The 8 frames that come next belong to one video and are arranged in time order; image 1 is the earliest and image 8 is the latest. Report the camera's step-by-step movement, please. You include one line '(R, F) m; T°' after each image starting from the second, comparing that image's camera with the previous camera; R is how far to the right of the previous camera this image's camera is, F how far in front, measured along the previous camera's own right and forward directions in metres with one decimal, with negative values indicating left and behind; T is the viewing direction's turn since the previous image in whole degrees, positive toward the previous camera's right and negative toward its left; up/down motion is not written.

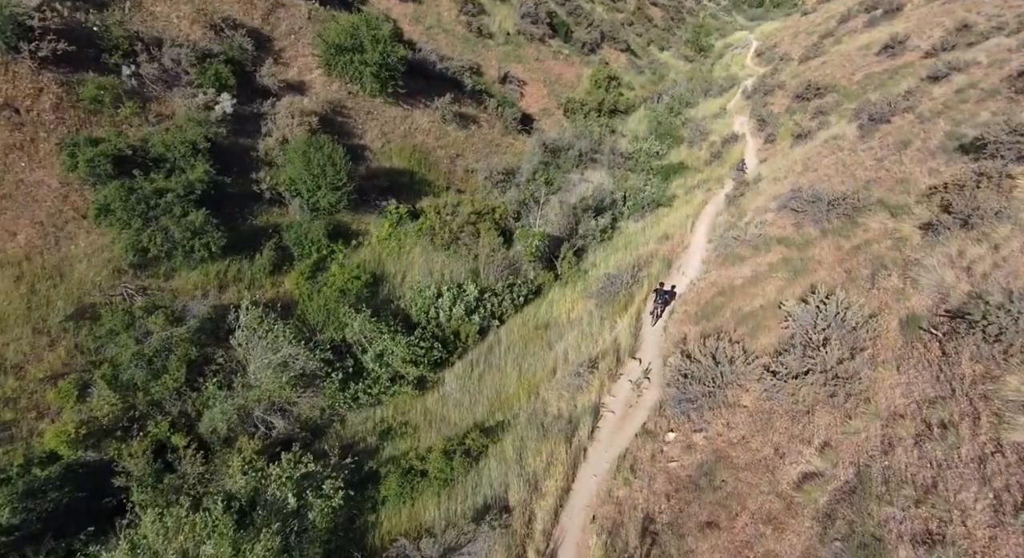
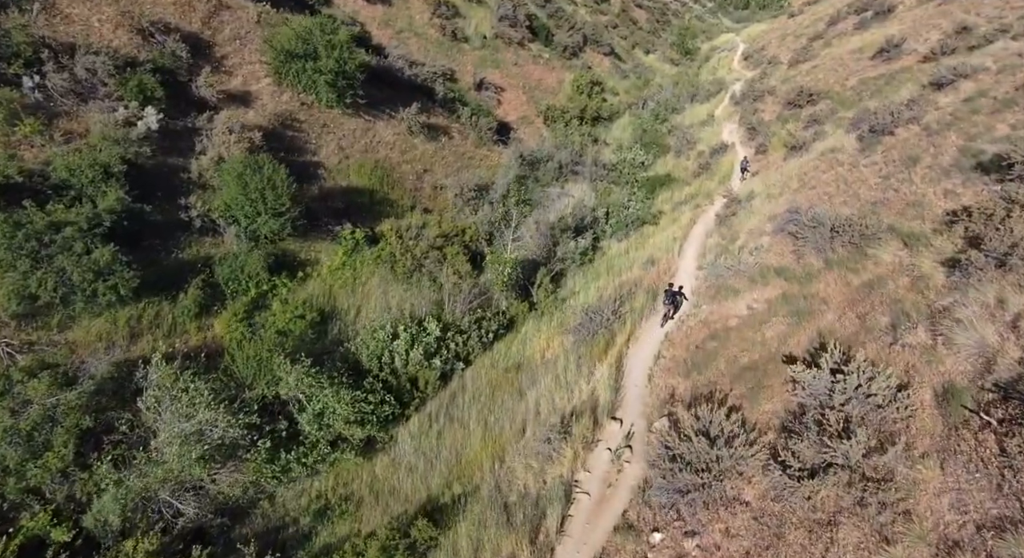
(+0.7, +2.3) m; +1°
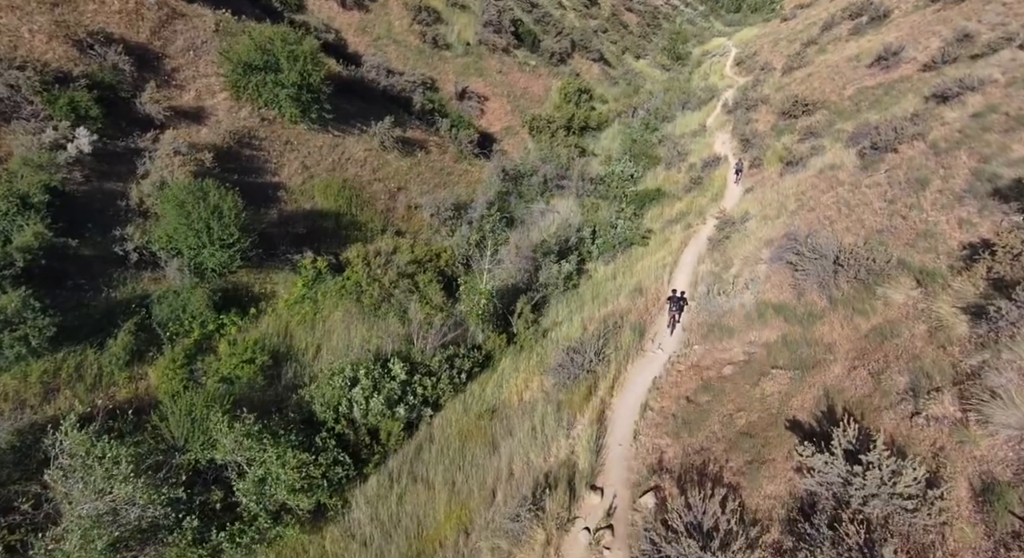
(+0.5, +1.6) m; +1°
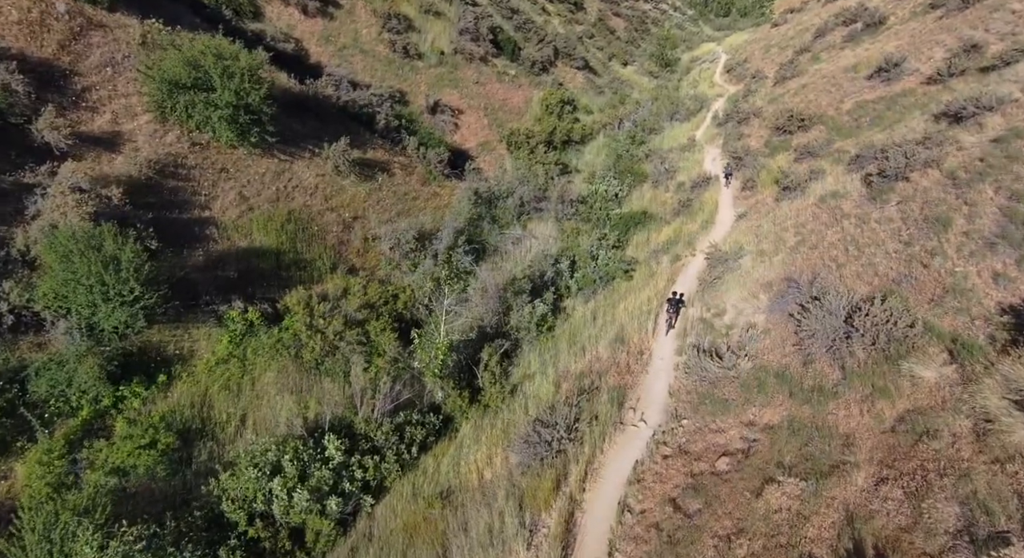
(+0.8, +2.5) m; +1°
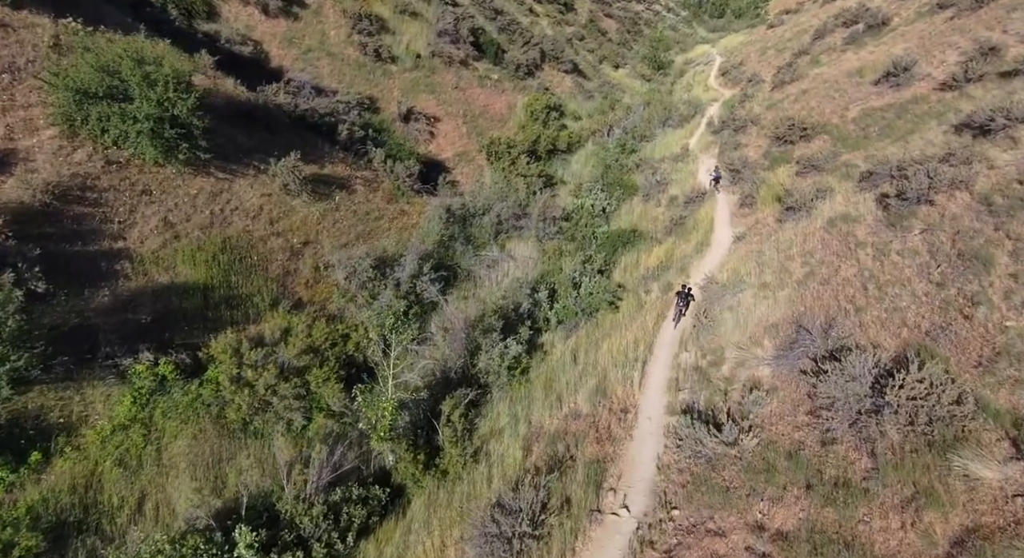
(+0.8, +2.5) m; 0°
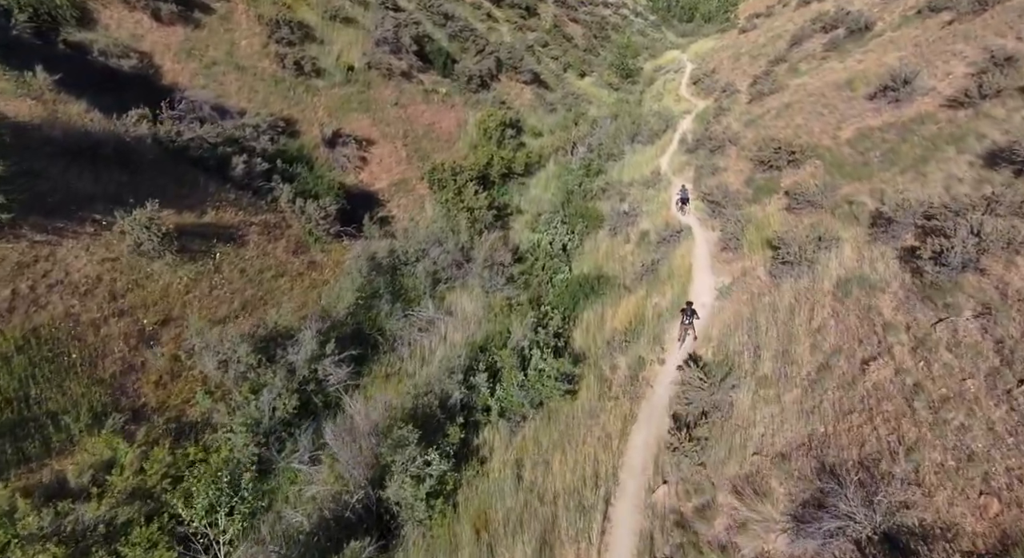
(+1.3, +4.5) m; +2°
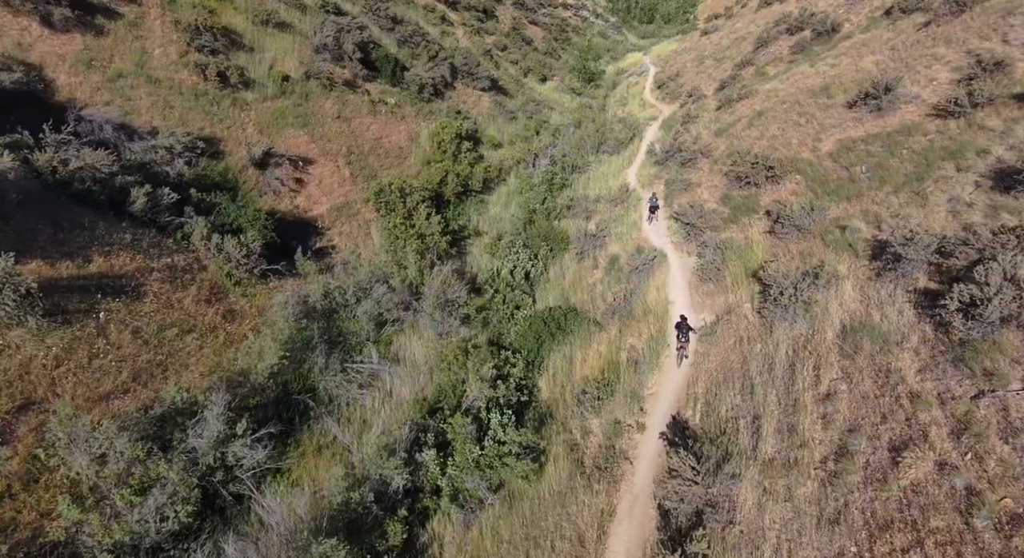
(+0.4, +2.6) m; +3°
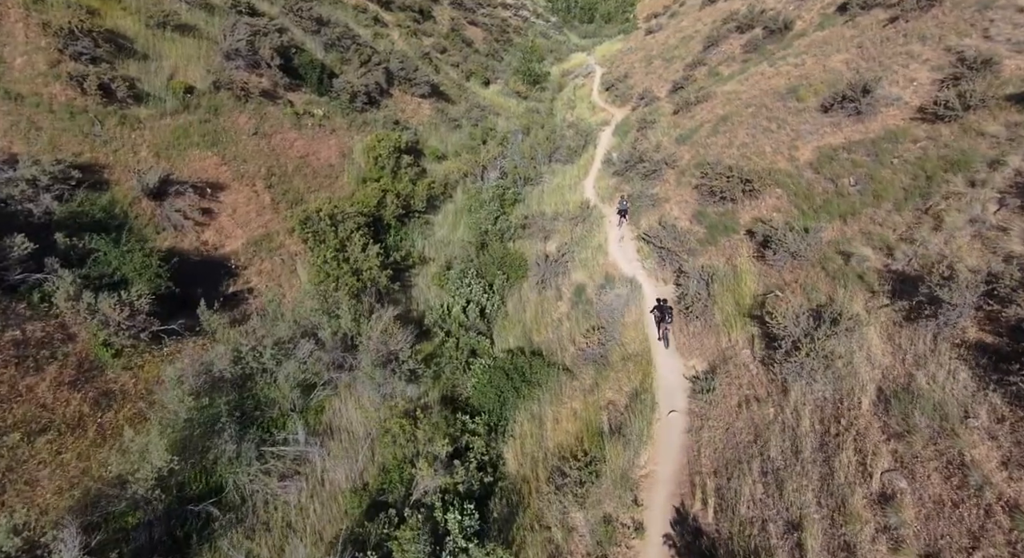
(-0.1, +3.1) m; +5°
